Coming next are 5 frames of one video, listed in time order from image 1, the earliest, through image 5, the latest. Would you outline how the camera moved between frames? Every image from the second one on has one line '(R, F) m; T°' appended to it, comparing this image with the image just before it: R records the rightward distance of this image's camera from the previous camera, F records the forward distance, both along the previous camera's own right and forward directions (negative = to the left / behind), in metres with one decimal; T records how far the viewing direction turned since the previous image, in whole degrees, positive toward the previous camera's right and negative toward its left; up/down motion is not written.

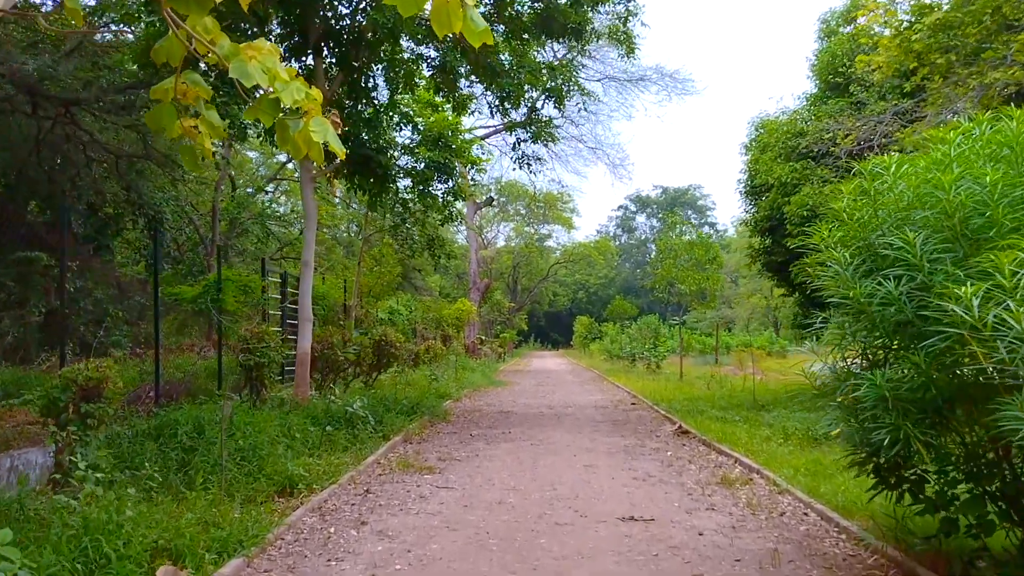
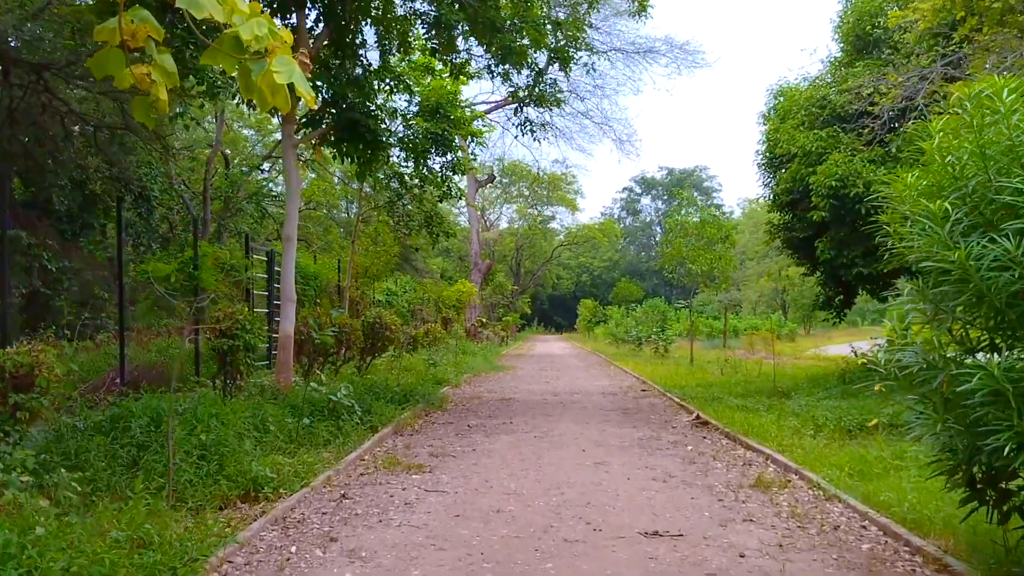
(0.0, +0.9) m; 0°
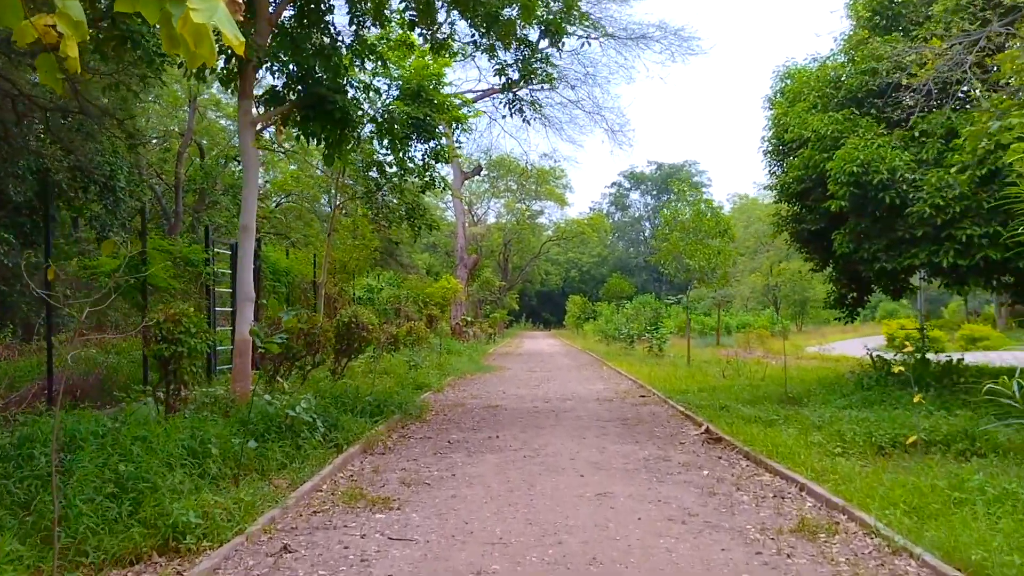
(0.0, +1.0) m; +1°
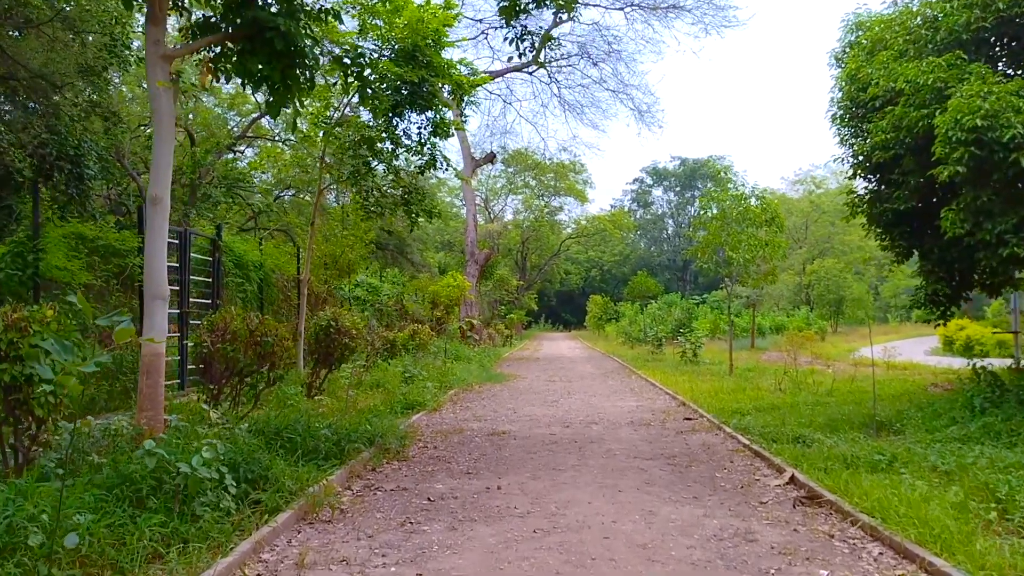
(+0.1, +2.2) m; -1°
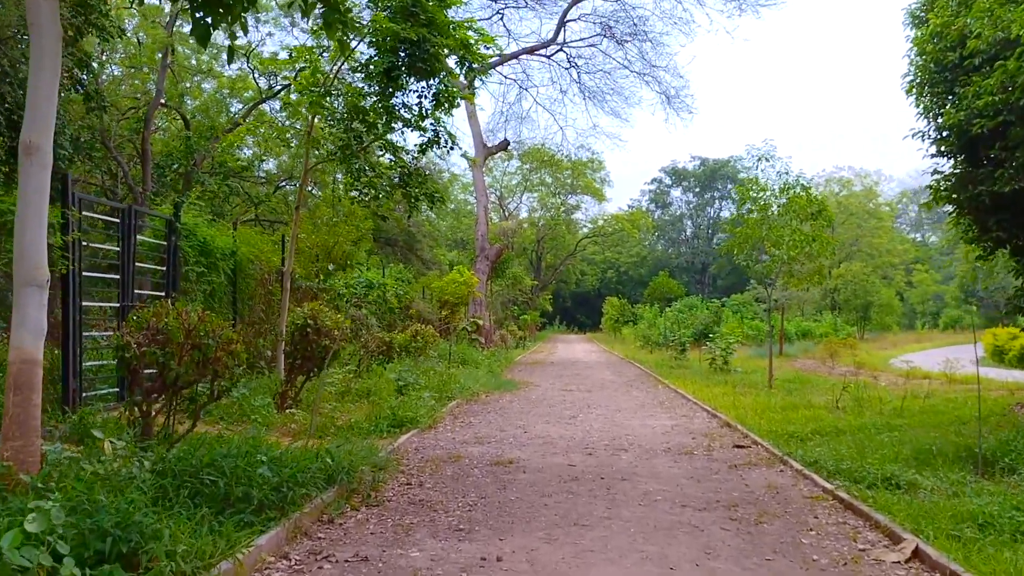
(0.0, +1.7) m; -1°
